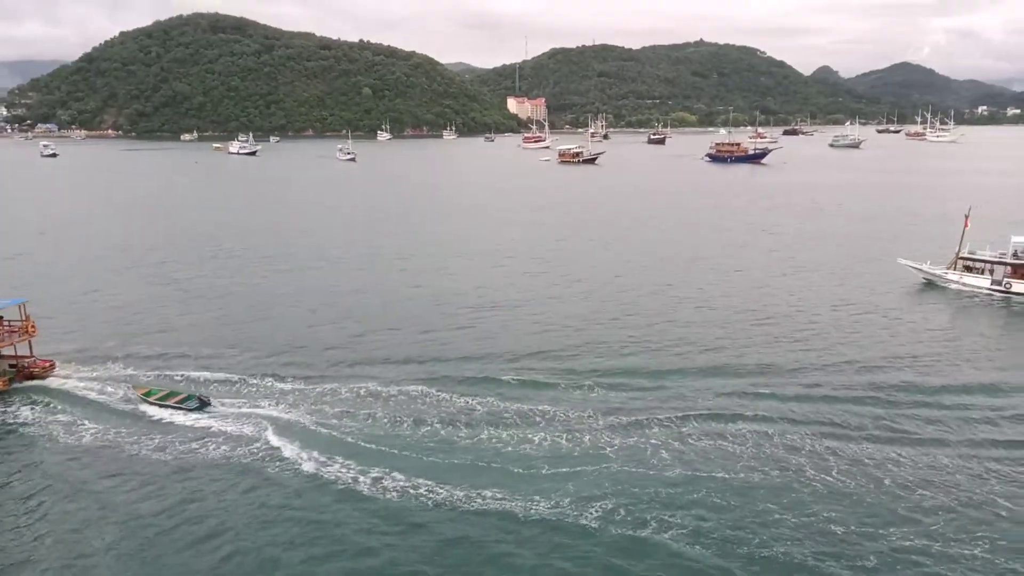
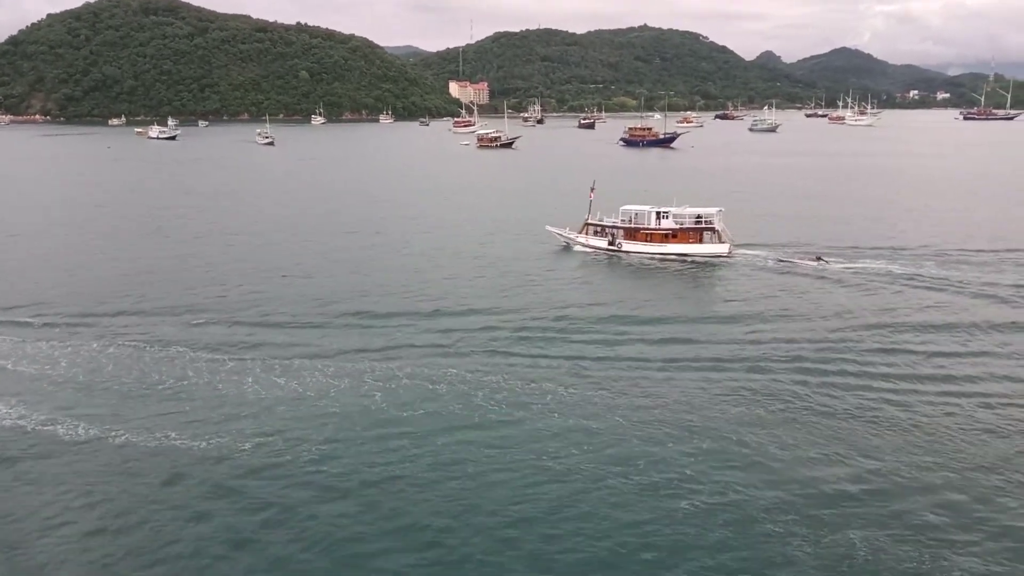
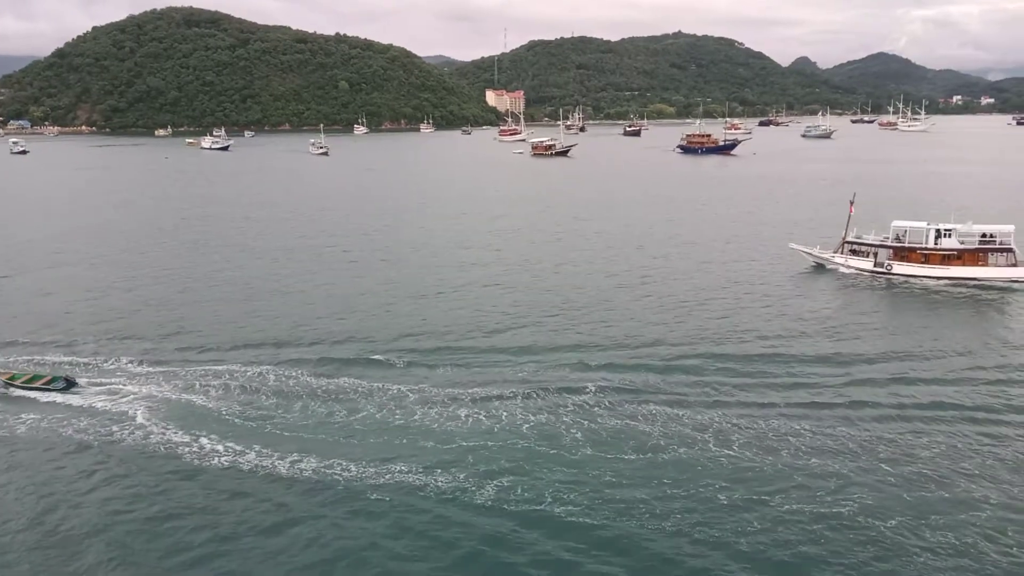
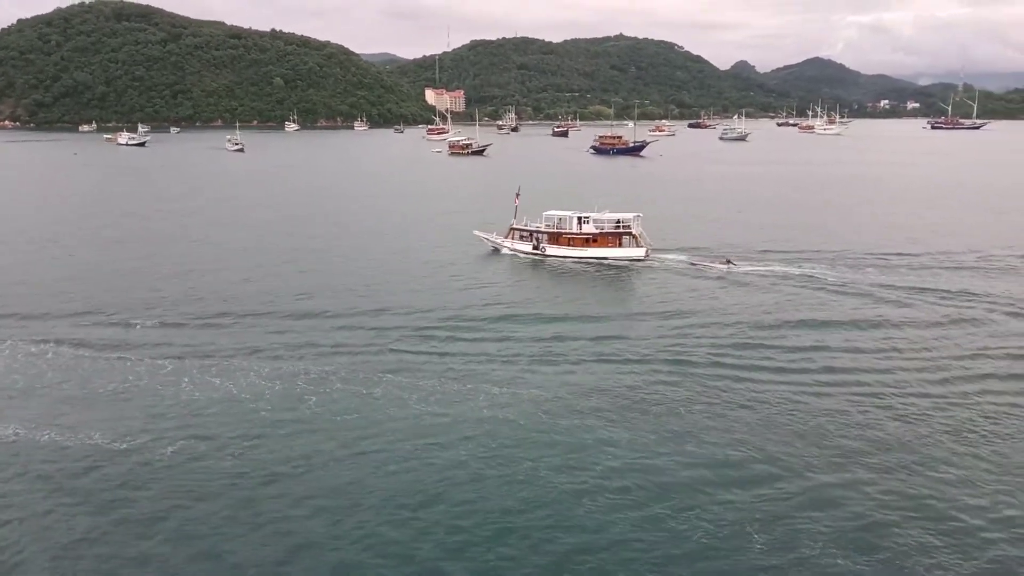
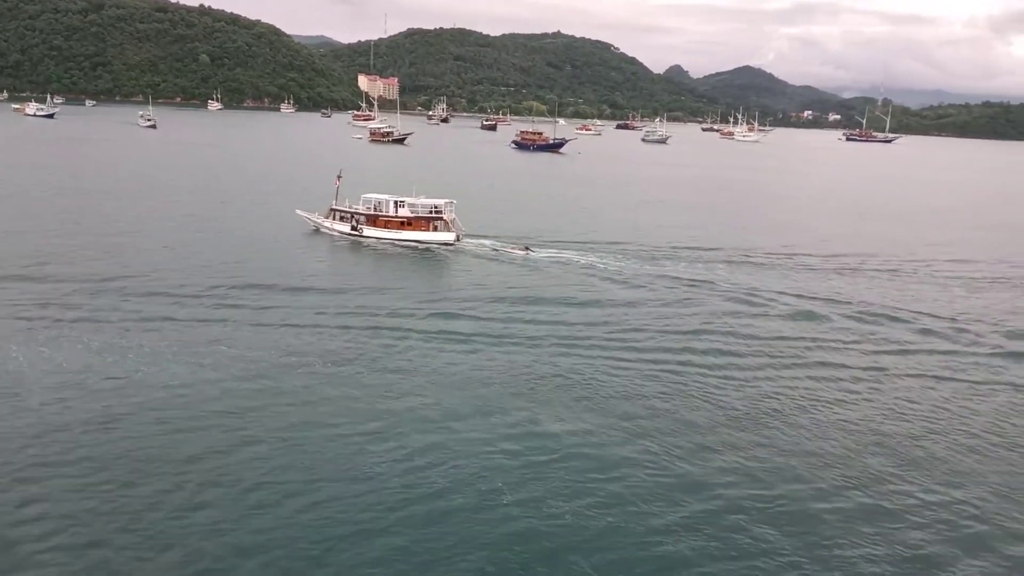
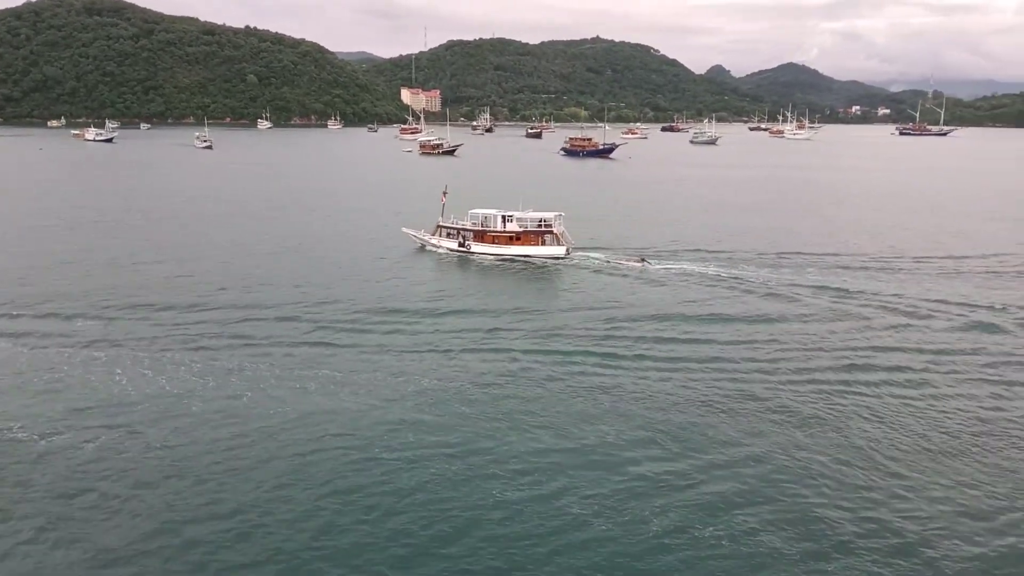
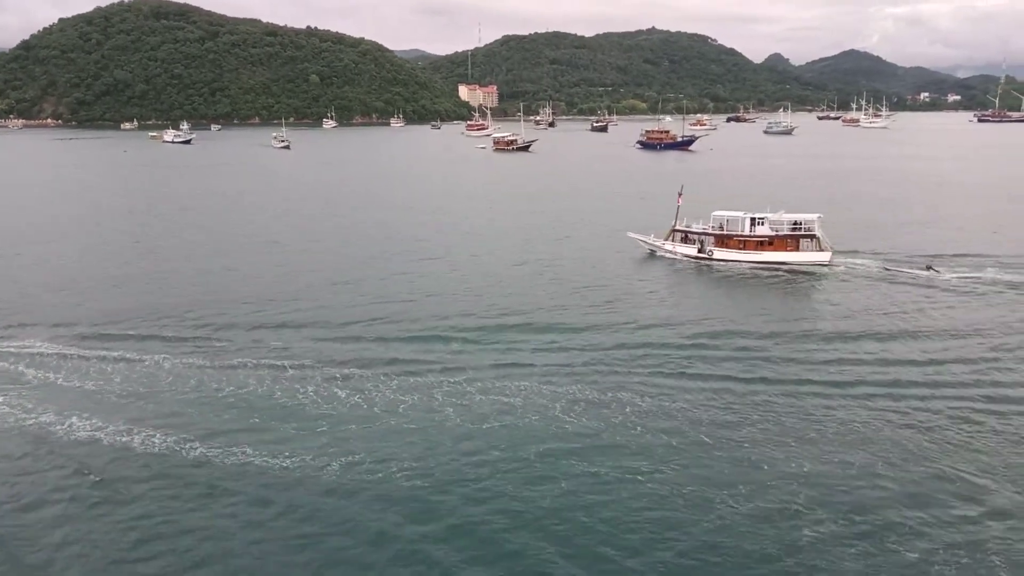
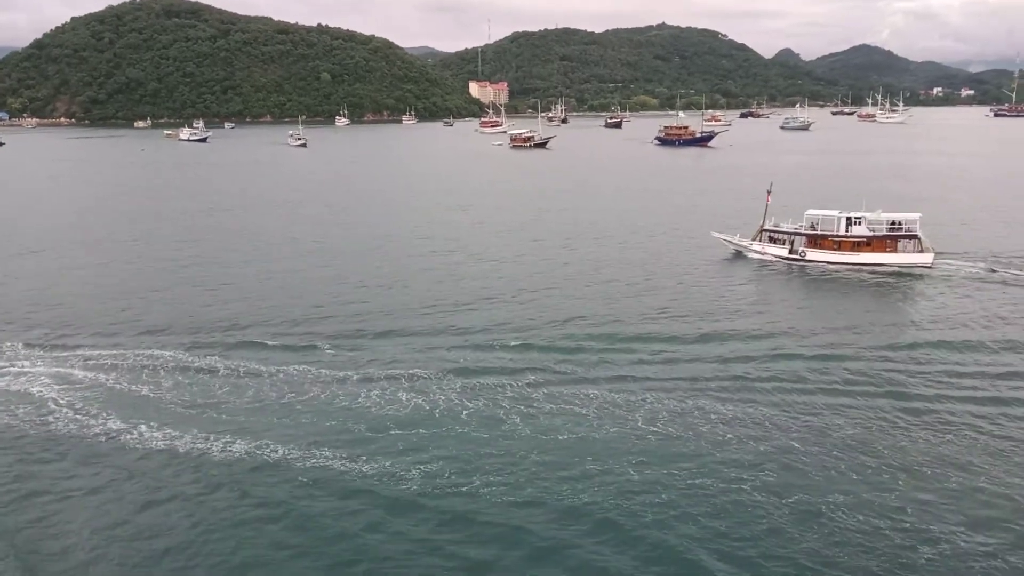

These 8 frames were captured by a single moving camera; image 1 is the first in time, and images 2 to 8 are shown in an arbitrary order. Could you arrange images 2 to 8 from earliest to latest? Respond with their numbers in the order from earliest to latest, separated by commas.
3, 8, 7, 2, 4, 6, 5
